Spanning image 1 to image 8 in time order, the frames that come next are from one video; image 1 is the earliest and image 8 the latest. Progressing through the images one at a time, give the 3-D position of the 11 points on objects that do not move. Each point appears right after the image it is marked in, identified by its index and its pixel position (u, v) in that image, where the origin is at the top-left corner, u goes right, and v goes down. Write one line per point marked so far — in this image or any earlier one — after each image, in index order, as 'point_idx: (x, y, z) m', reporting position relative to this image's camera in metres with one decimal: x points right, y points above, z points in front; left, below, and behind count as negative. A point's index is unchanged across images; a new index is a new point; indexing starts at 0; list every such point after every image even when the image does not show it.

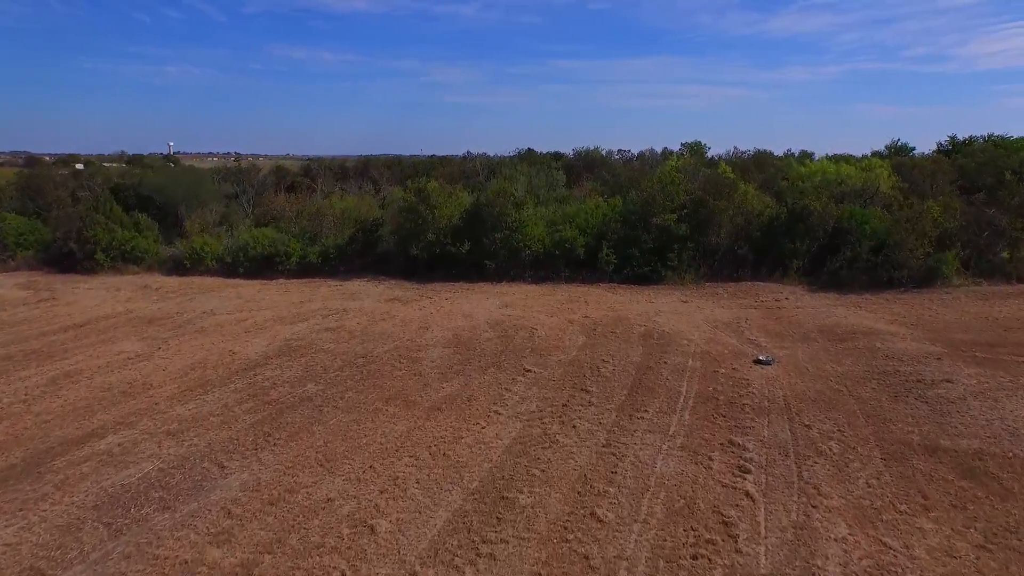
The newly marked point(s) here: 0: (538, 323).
0: (+0.5, -0.7, +11.9) m
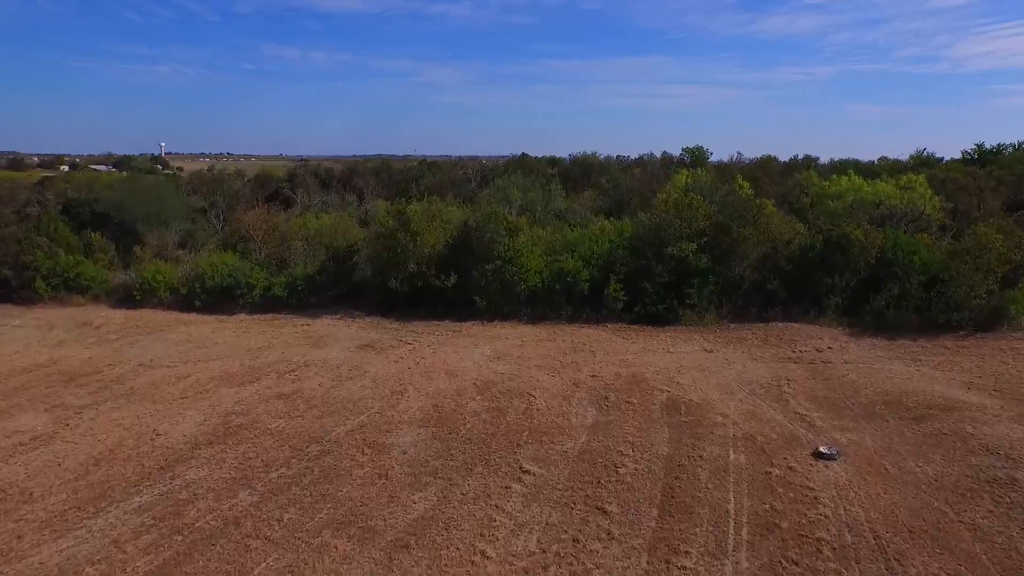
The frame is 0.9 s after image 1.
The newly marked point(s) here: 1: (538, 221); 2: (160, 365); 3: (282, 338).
0: (+0.4, -1.6, +9.8) m
1: (+0.8, +1.9, +19.4) m
2: (-6.4, -1.4, +11.7) m
3: (-4.7, -1.0, +13.3) m
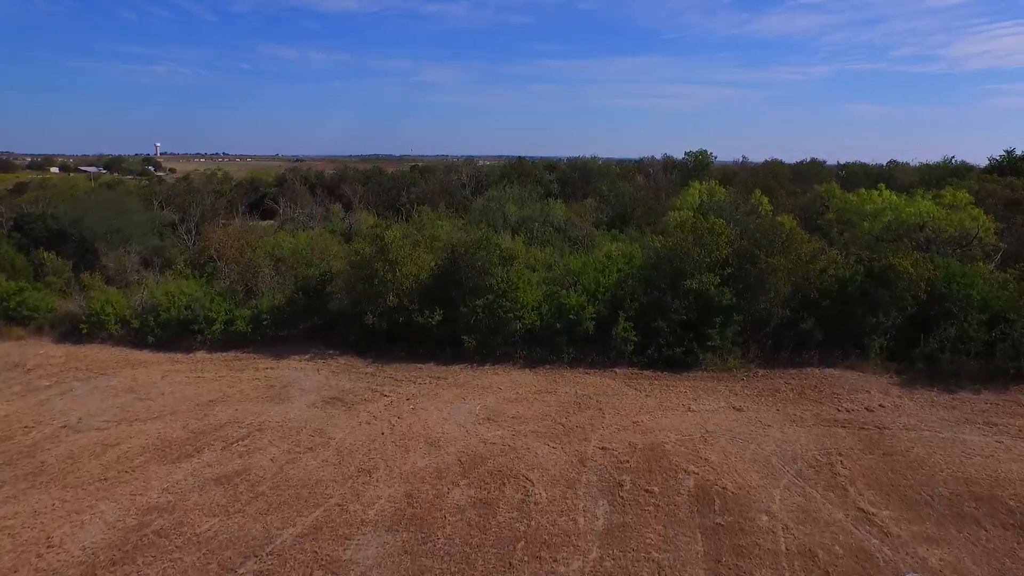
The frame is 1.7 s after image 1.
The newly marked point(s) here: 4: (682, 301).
0: (+0.3, -2.3, +8.0) m
1: (+0.6, +1.2, +17.6) m
2: (-6.5, -2.1, +9.9) m
3: (-4.8, -1.7, +11.4) m
4: (+3.1, -0.2, +11.8) m
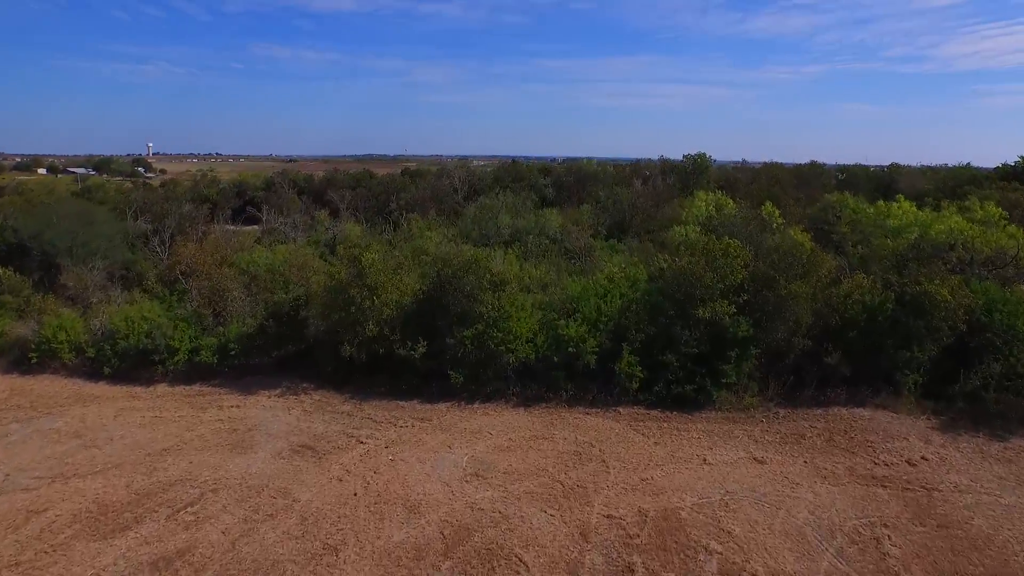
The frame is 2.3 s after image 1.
0: (+0.2, -2.8, +6.8) m
1: (+0.4, +0.7, +16.4) m
2: (-6.6, -2.6, +8.6) m
3: (-4.9, -2.2, +10.2) m
4: (+2.9, -0.7, +10.6) m
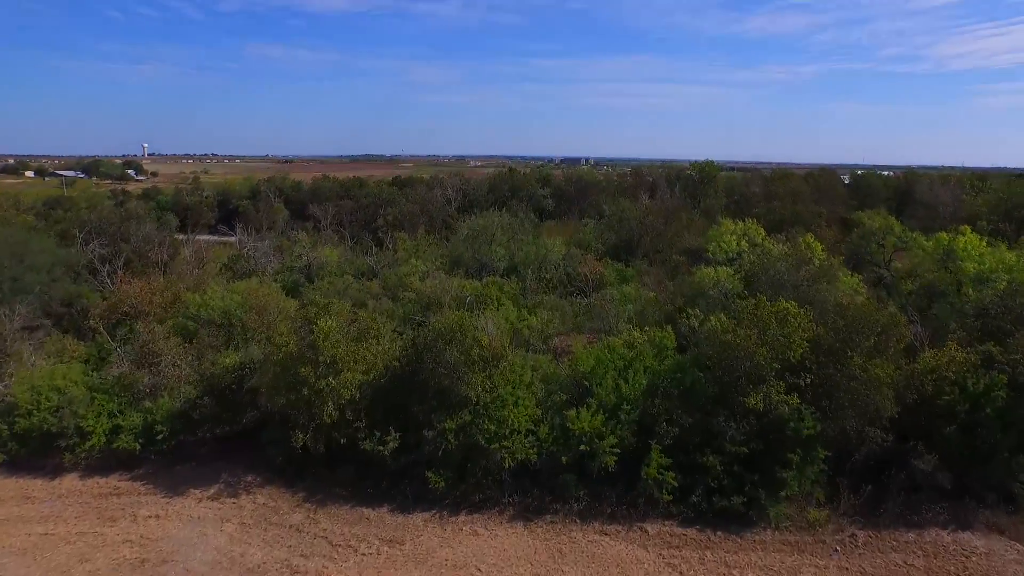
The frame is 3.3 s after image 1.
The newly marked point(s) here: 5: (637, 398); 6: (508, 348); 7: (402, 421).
0: (+0.1, -3.8, +4.3) m
1: (+0.3, -0.3, +14.0) m
2: (-6.6, -3.6, +6.2) m
3: (-5.0, -3.3, +7.7) m
4: (+2.9, -1.7, +8.2) m
5: (+1.7, -1.5, +8.8) m
6: (0.0, -0.8, +9.7) m
7: (-1.5, -1.8, +9.1) m
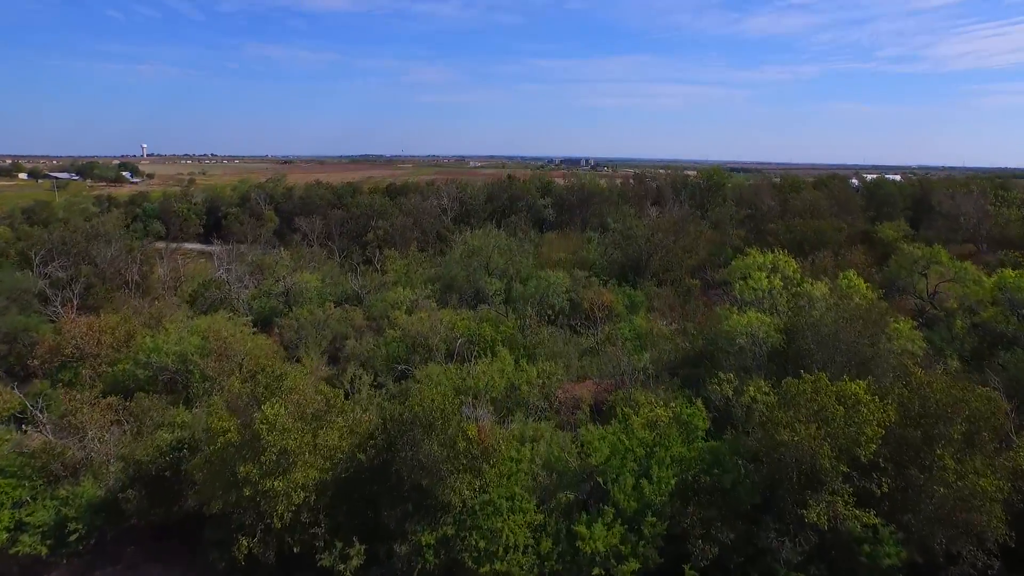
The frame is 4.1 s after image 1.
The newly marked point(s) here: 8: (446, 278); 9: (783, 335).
0: (+0.1, -4.6, +2.5) m
1: (+0.3, -1.1, +12.2) m
2: (-6.7, -4.4, +4.4) m
3: (-5.0, -4.1, +5.9) m
4: (+2.8, -2.5, +6.4) m
5: (+1.6, -2.3, +7.0) m
6: (-0.1, -1.6, +7.9) m
7: (-1.6, -2.6, +7.3) m
8: (-1.9, +0.3, +18.7) m
9: (+4.1, -0.4, +9.7) m
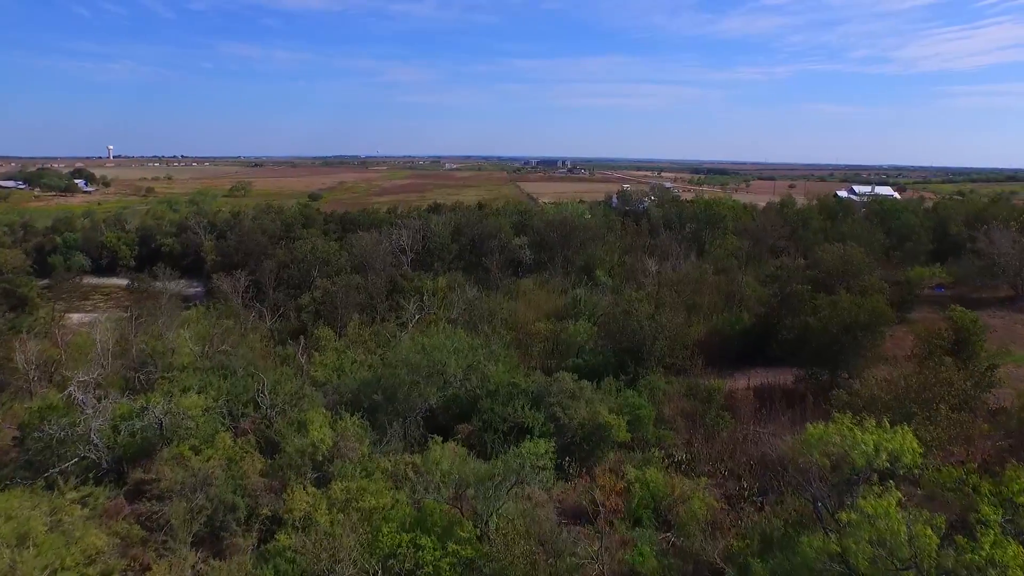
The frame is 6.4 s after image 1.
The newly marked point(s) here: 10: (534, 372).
0: (-0.1, -7.1, -2.5) m
1: (-0.2, -3.6, +7.2) m
2: (-6.9, -7.0, -0.9) m
3: (-5.3, -6.6, +0.7) m
4: (+2.5, -5.0, +1.5) m
5: (+1.3, -4.8, +2.0) m
6: (-0.5, -4.1, +2.8) m
7: (-1.9, -5.1, +2.2) m
8: (-2.7, -2.2, +13.6) m
9: (+3.7, -2.8, +4.8) m
10: (+0.5, -1.6, +15.7) m
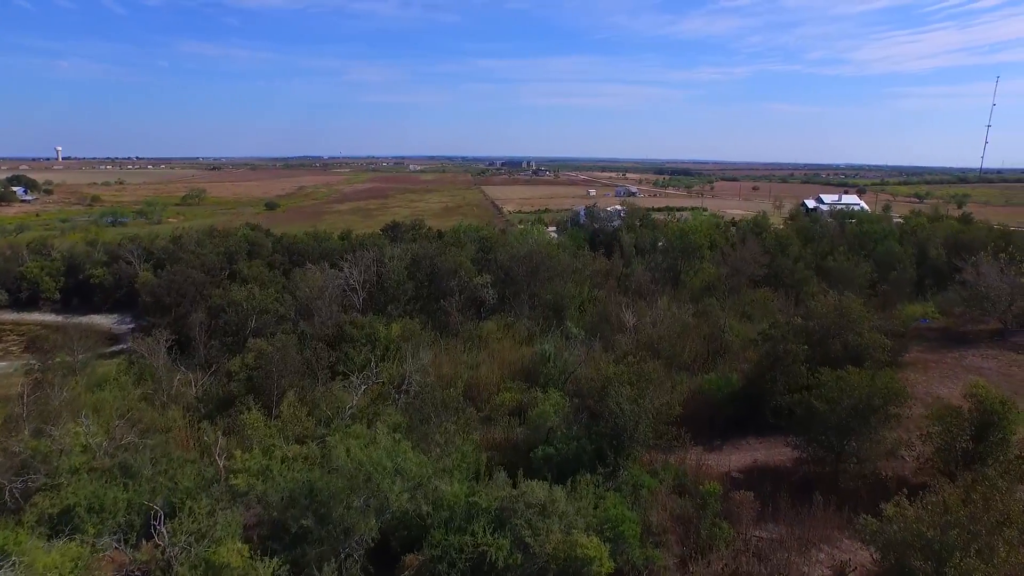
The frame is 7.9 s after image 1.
0: (+0.1, -8.9, -5.0) m
1: (-0.6, -5.4, +4.6) m
2: (-6.8, -8.9, -3.7) m
3: (-5.3, -8.5, -2.1) m
4: (+2.4, -6.8, -0.9) m
5: (+1.2, -6.5, -0.4) m
6: (-0.6, -5.9, +0.3) m
7: (-2.0, -7.0, -0.4) m
8: (-3.4, -4.0, +11.0) m
9: (+3.4, -4.6, +2.5) m
10: (-0.3, -3.4, +13.2) m
